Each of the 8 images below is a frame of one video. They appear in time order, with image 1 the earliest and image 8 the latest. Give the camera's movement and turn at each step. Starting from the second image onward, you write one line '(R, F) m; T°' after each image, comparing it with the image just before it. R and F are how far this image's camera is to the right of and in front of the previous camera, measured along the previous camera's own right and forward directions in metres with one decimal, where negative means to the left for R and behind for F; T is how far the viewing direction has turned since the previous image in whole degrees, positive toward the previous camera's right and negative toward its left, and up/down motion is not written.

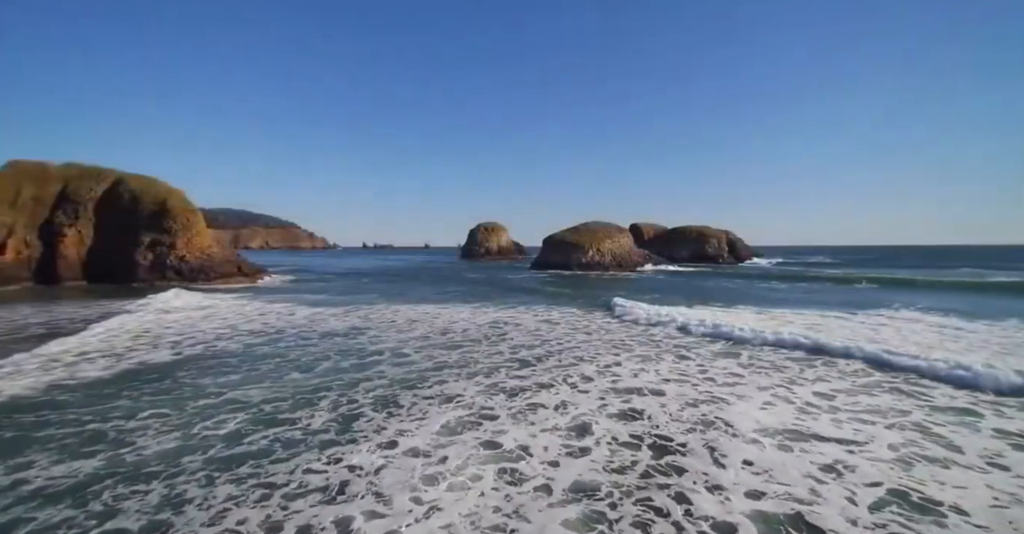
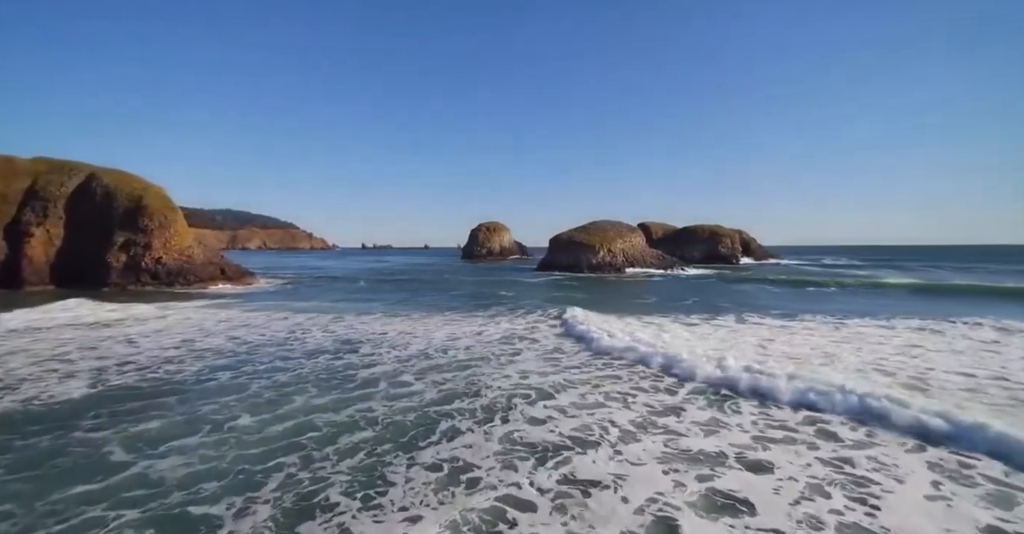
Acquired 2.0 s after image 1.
(-0.4, +2.9) m; 0°
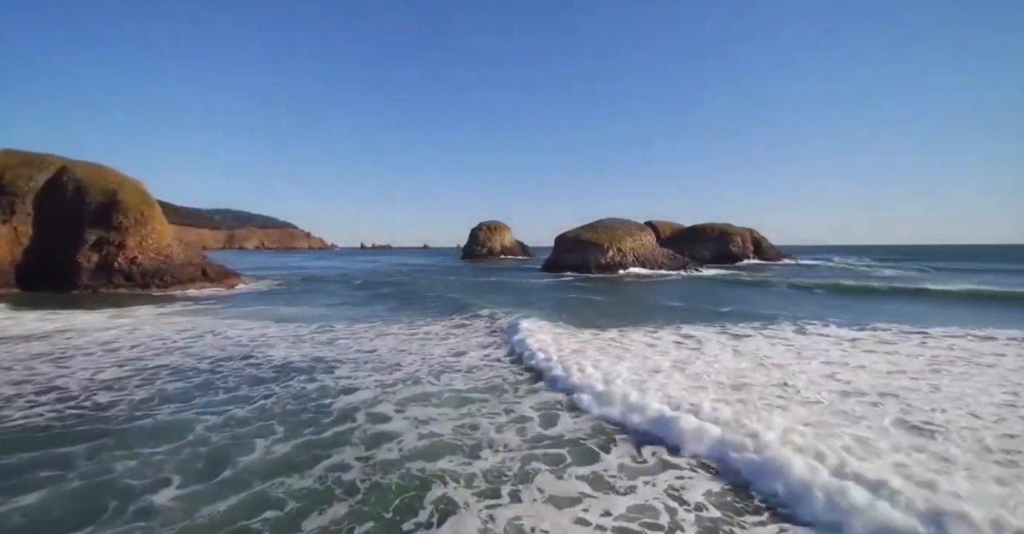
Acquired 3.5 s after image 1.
(-0.4, +2.5) m; 0°
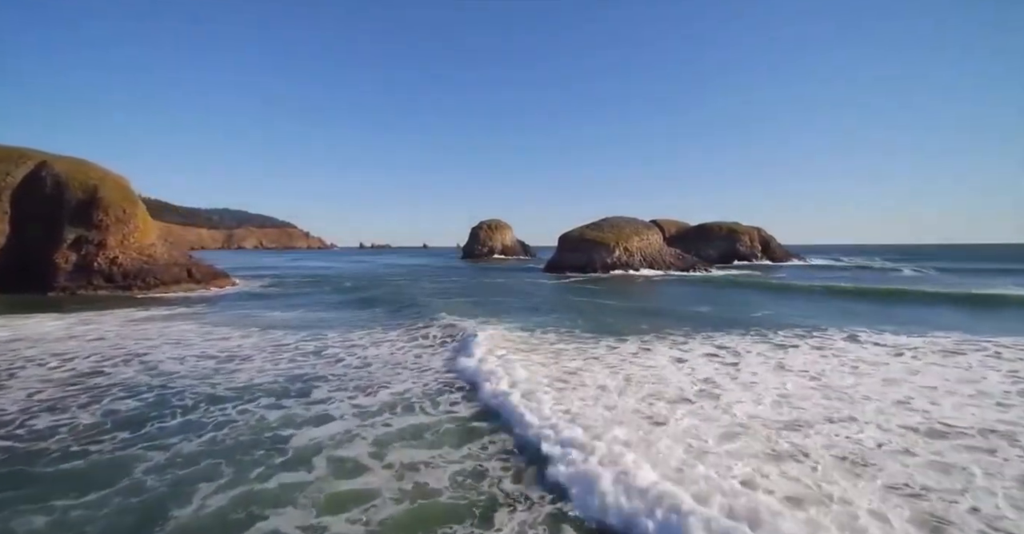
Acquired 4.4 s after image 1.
(-0.2, +1.6) m; 0°
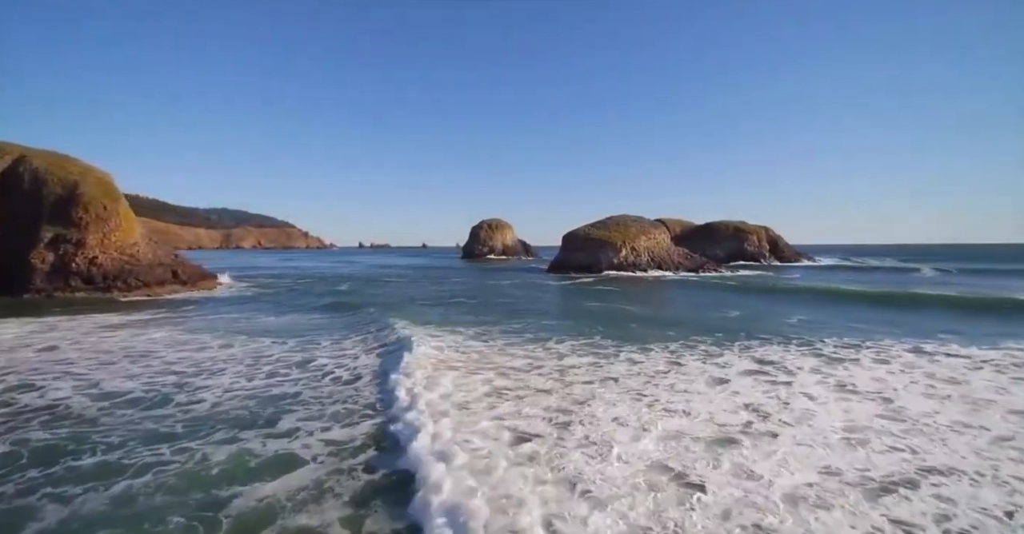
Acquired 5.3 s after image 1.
(-0.2, +1.5) m; 0°
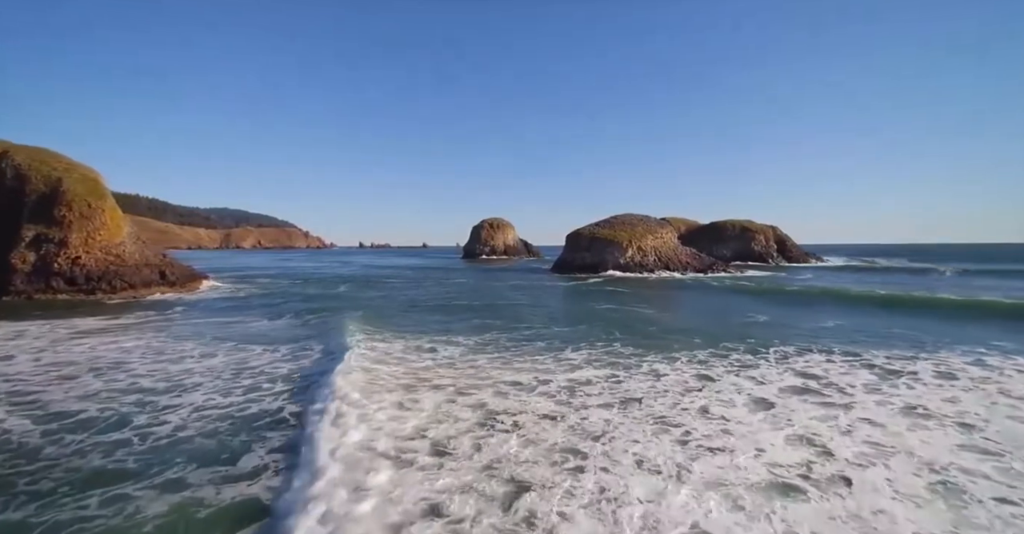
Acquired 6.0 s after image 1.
(-0.2, +1.2) m; 0°
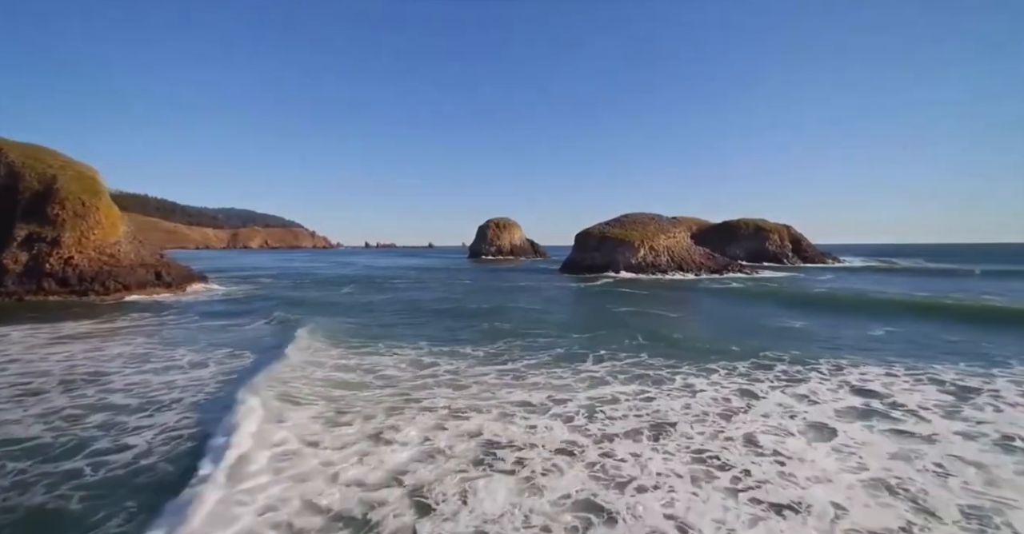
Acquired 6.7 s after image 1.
(-0.2, +1.1) m; -1°
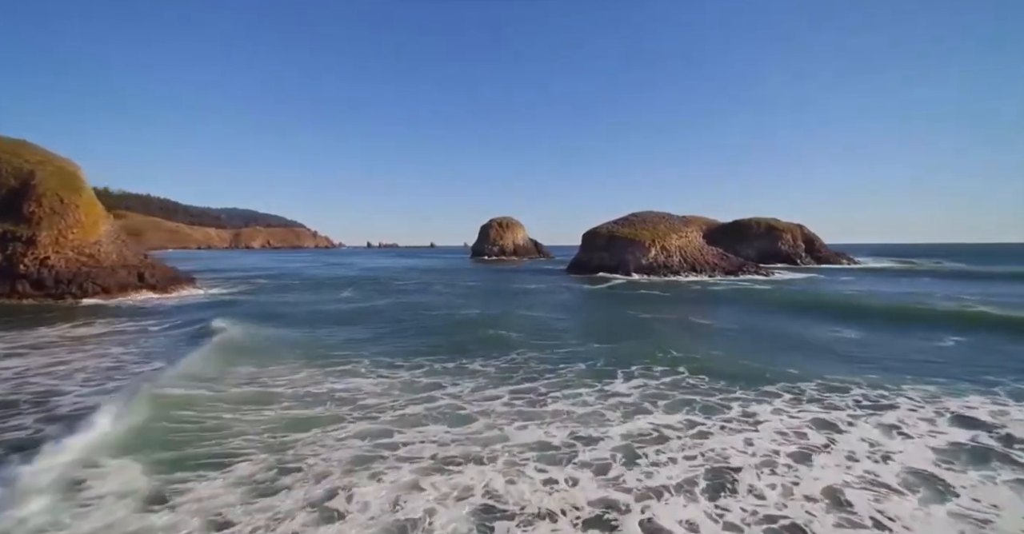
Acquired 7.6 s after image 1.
(-0.2, +1.6) m; 0°
